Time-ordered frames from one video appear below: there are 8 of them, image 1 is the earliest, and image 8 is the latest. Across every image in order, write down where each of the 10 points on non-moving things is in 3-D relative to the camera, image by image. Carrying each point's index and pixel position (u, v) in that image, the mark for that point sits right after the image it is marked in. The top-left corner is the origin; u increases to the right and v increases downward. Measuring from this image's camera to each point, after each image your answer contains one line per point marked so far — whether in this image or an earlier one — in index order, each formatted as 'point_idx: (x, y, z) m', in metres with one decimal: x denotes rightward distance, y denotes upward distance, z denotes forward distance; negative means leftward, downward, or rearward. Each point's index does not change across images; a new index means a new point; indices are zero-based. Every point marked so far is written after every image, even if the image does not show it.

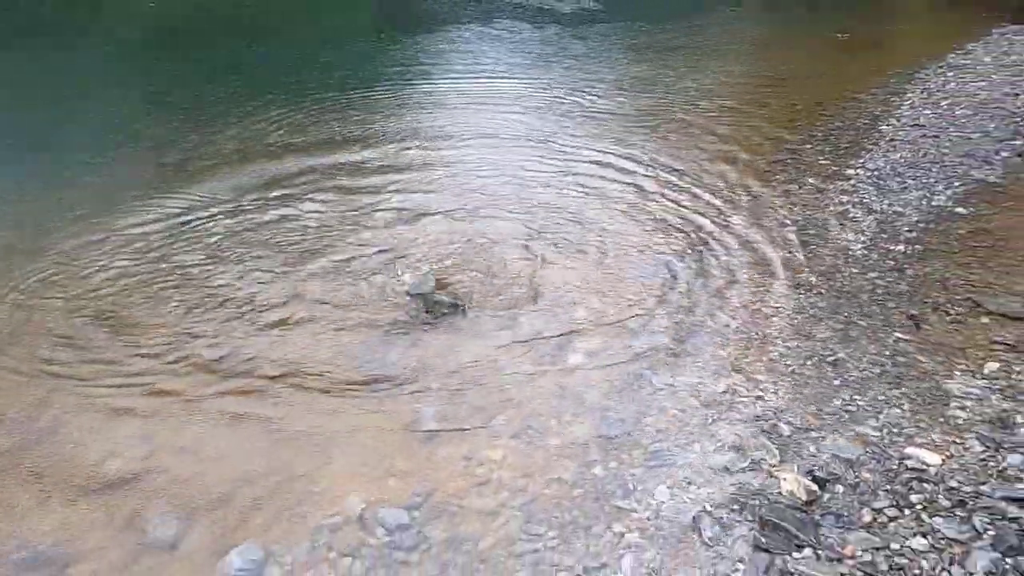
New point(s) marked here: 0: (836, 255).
0: (+3.3, +0.3, +7.8) m
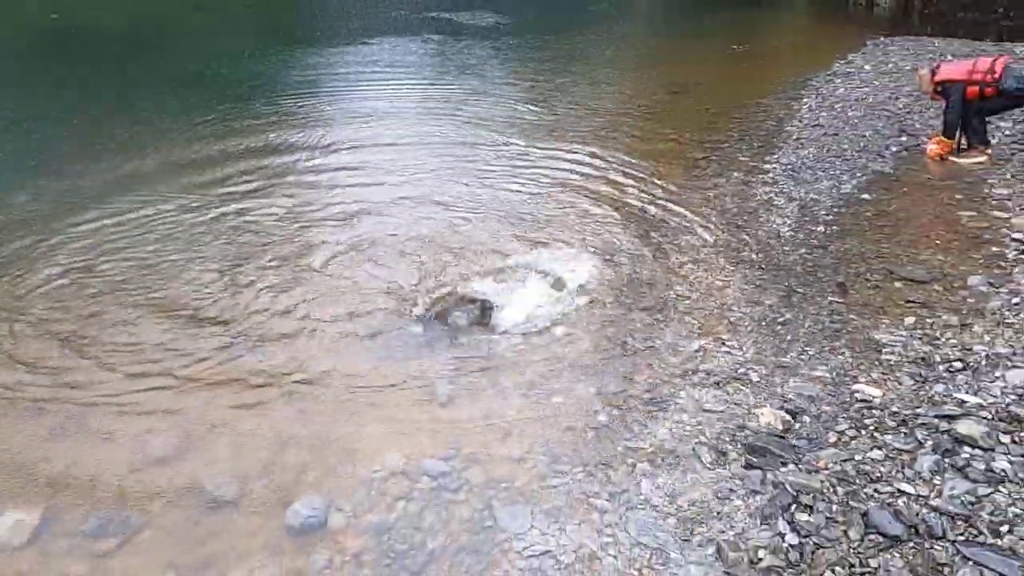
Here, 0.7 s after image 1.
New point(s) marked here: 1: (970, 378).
0: (+3.0, +0.6, +8.8) m
1: (+3.5, -0.7, +5.8) m
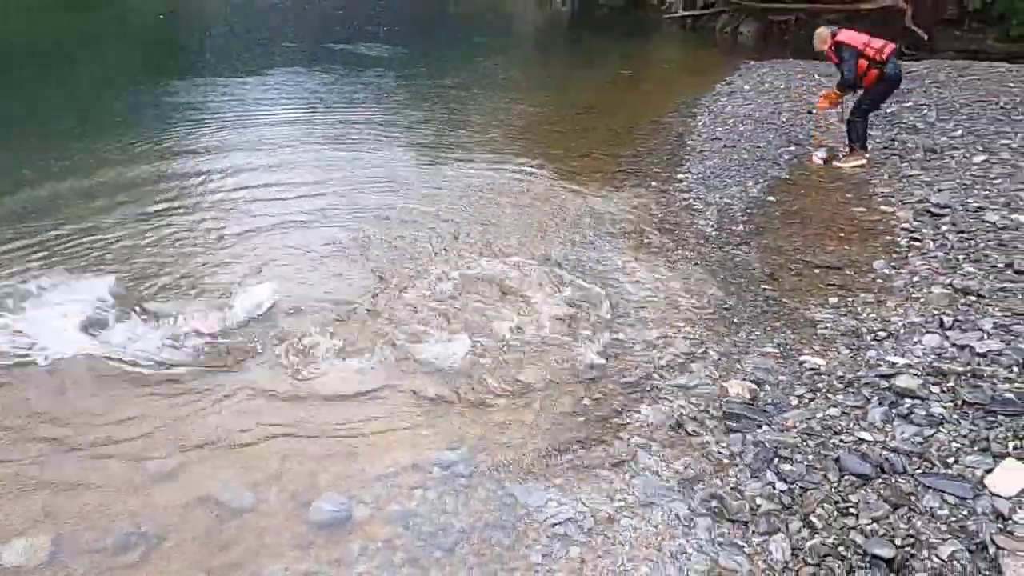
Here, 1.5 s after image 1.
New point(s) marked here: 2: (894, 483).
0: (+2.3, +0.6, +9.5) m
1: (+3.3, -0.5, +6.6) m
2: (+2.4, -1.2, +4.7) m
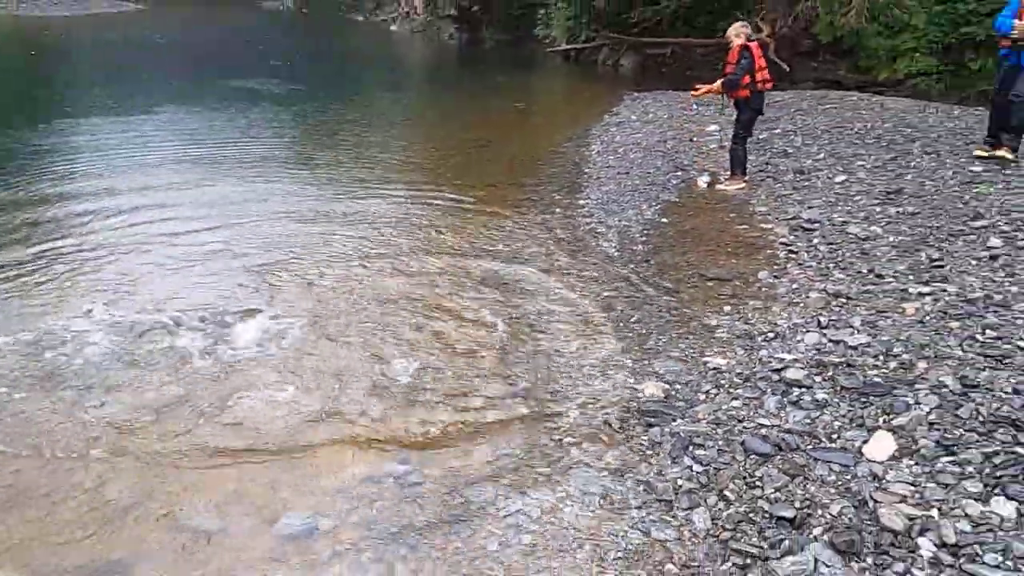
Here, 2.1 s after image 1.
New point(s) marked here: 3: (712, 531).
0: (+1.2, +0.4, +10.3) m
1: (+2.7, -0.5, +7.6) m
2: (+2.0, -1.2, +5.5) m
3: (+1.3, -1.6, +4.9) m
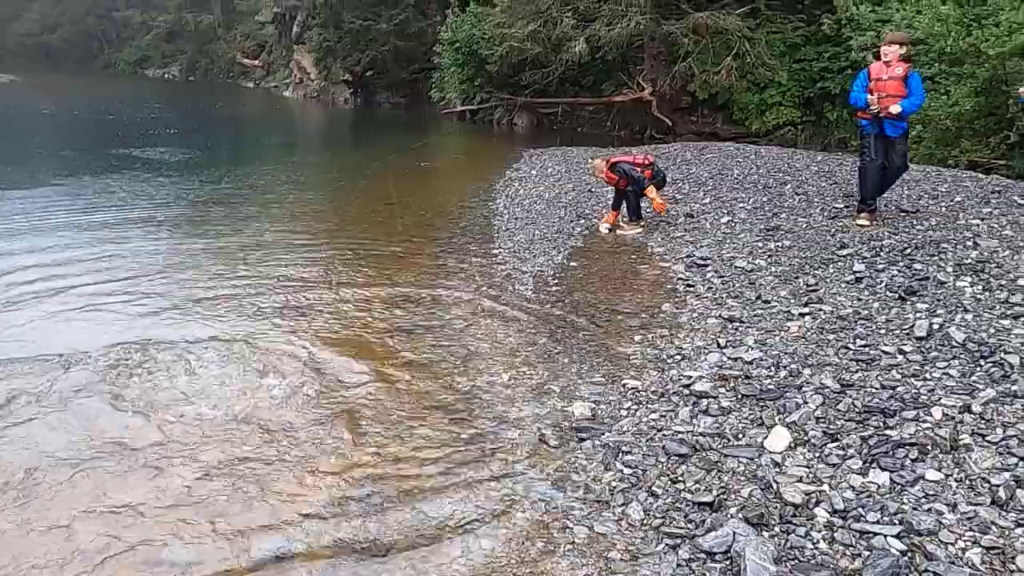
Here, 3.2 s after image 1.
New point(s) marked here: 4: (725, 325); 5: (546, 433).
0: (+0.1, -0.2, +11.1) m
1: (+2.0, -0.8, +8.5) m
2: (+1.6, -1.4, +6.3) m
3: (+1.0, -1.7, +5.6) m
4: (+2.7, -0.5, +9.5) m
5: (+0.3, -1.3, +7.0) m
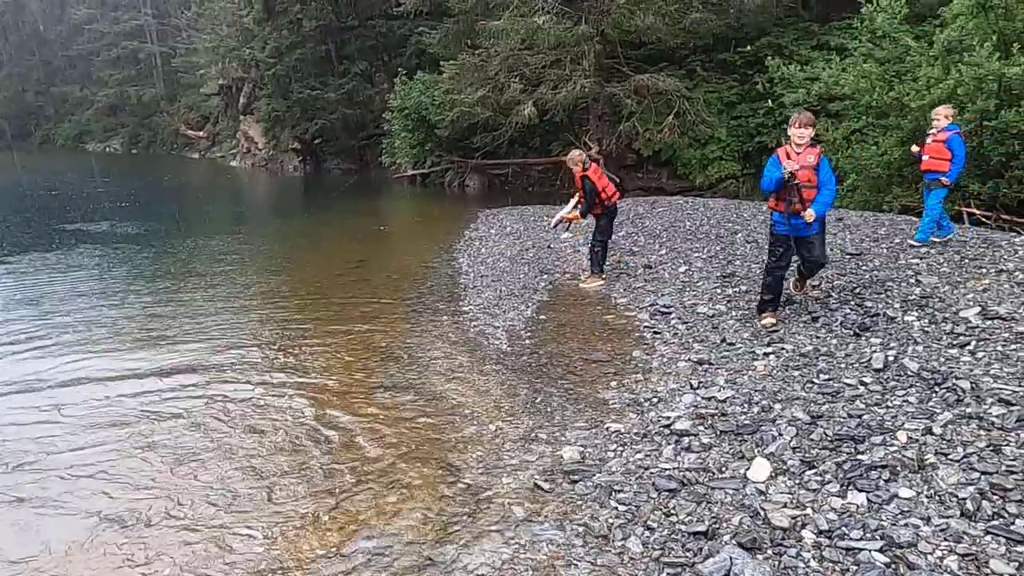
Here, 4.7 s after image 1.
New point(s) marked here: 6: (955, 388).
0: (-0.3, -1.0, +11.4) m
1: (+1.8, -1.3, +8.9) m
2: (+1.6, -1.8, +6.7) m
3: (+1.0, -2.0, +5.9) m
4: (+2.4, -1.0, +10.0) m
5: (+0.3, -1.8, +7.2) m
6: (+4.5, -1.0, +7.8) m
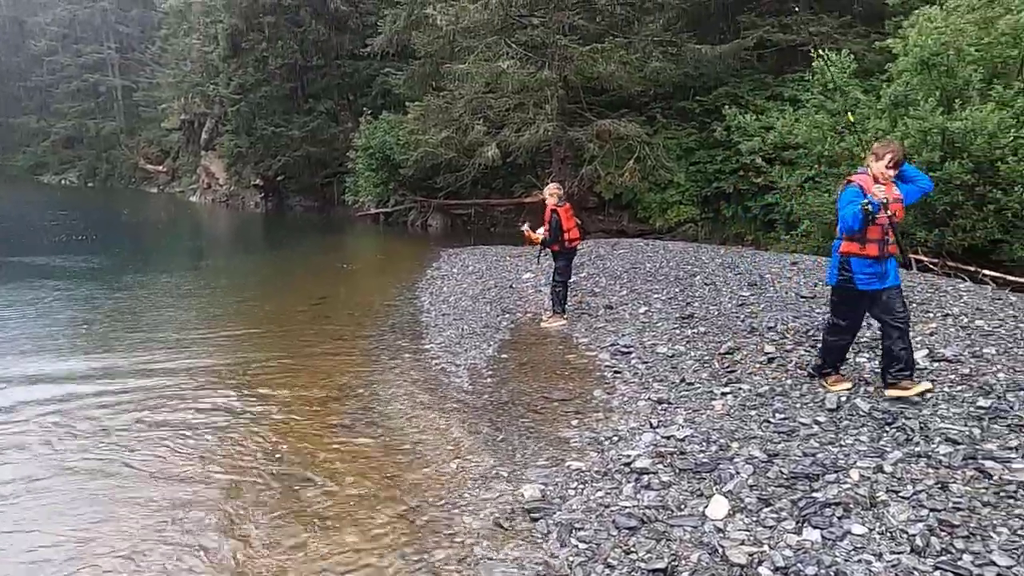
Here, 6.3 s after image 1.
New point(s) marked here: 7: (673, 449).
0: (-0.8, -1.5, +11.4) m
1: (+1.3, -1.8, +8.9) m
2: (+1.2, -2.1, +6.7) m
3: (+0.7, -2.3, +5.9) m
4: (+1.9, -1.6, +10.1) m
5: (-0.1, -2.2, +7.2) m
6: (+4.1, -1.5, +8.1) m
7: (+1.8, -1.8, +8.4) m
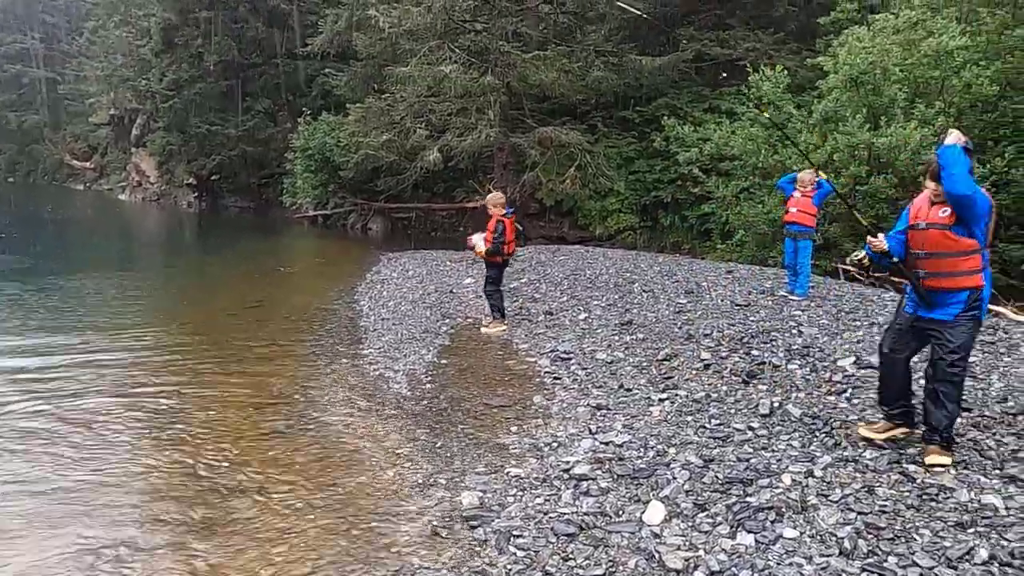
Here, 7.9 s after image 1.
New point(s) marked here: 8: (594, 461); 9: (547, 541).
0: (-1.7, -1.6, +11.2) m
1: (+0.6, -1.9, +9.0) m
2: (+0.7, -2.2, +6.7) m
3: (+0.2, -2.4, +5.8) m
4: (+1.1, -1.7, +10.1) m
5: (-0.7, -2.2, +7.1) m
6: (+3.5, -1.6, +8.3) m
7: (+1.1, -1.8, +8.5) m
8: (+0.9, -1.9, +8.3) m
9: (+0.3, -2.2, +6.6) m
